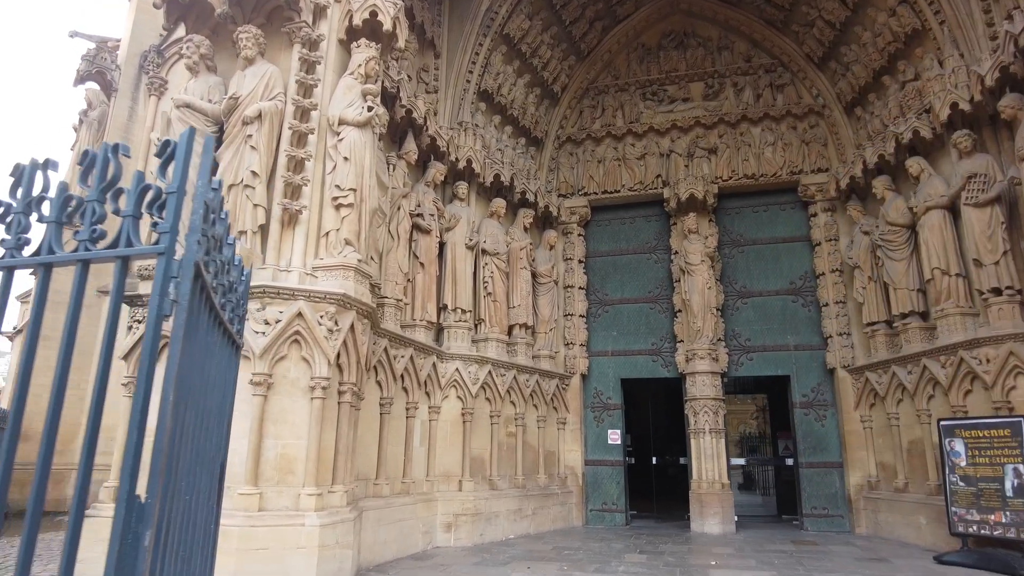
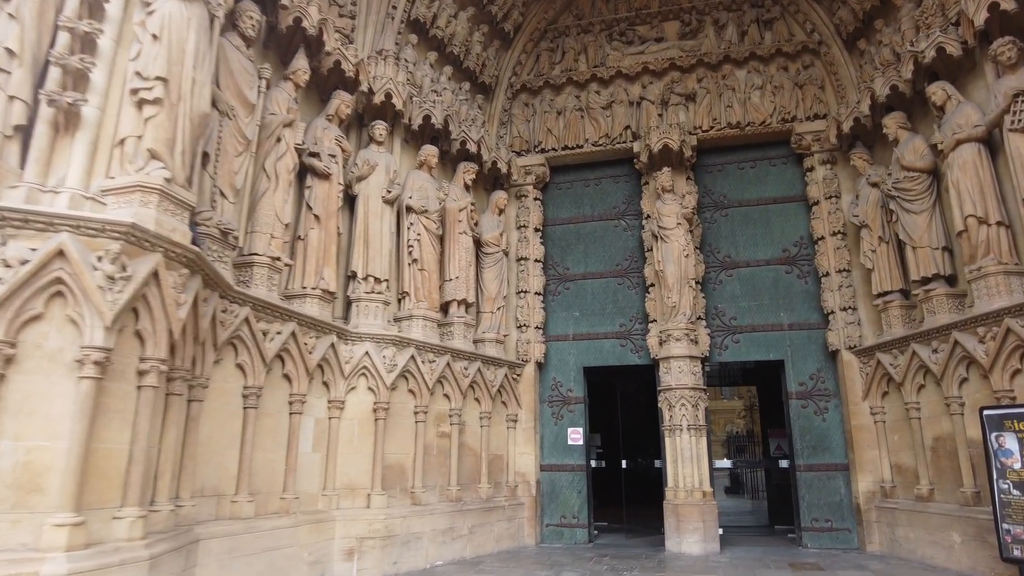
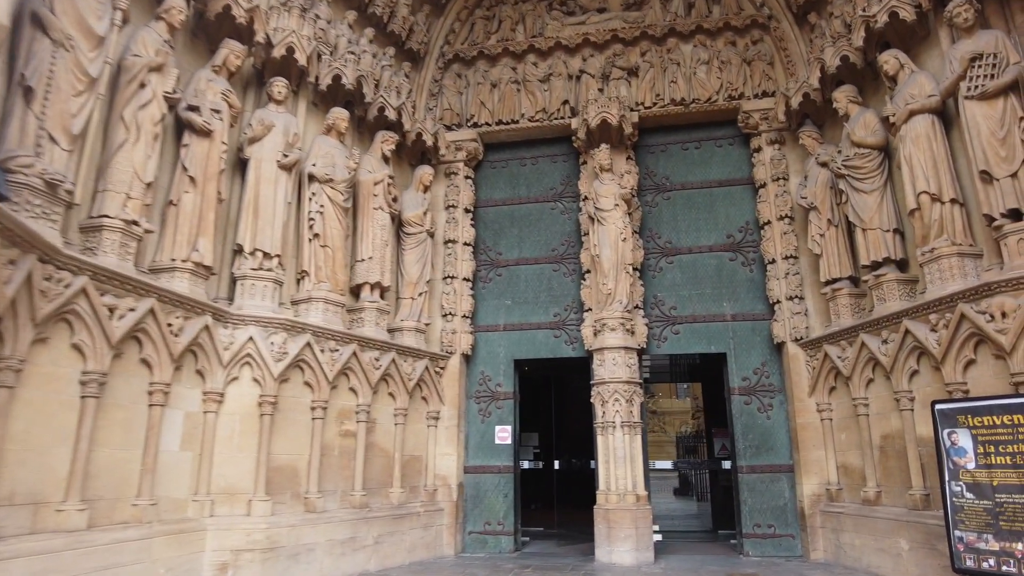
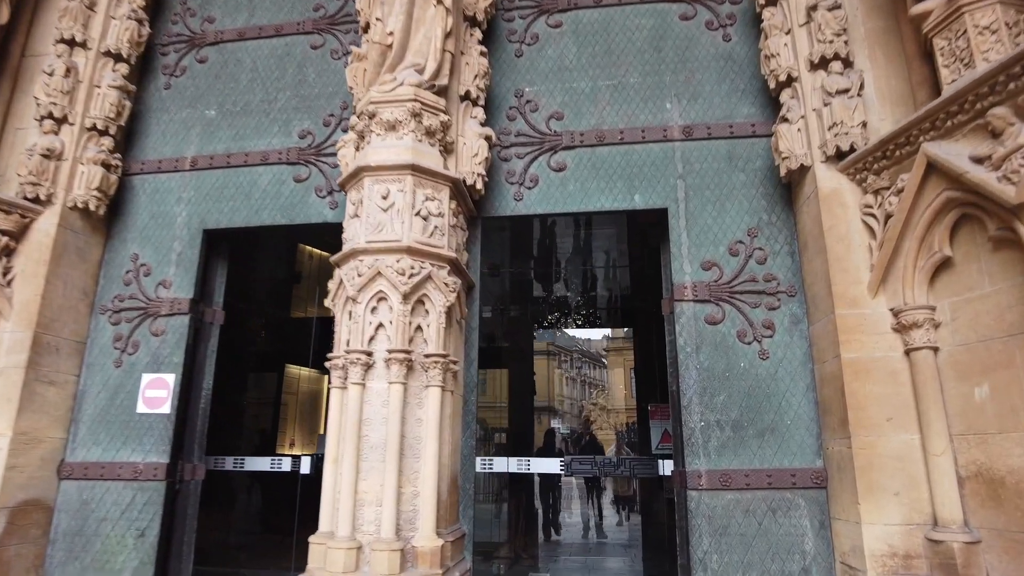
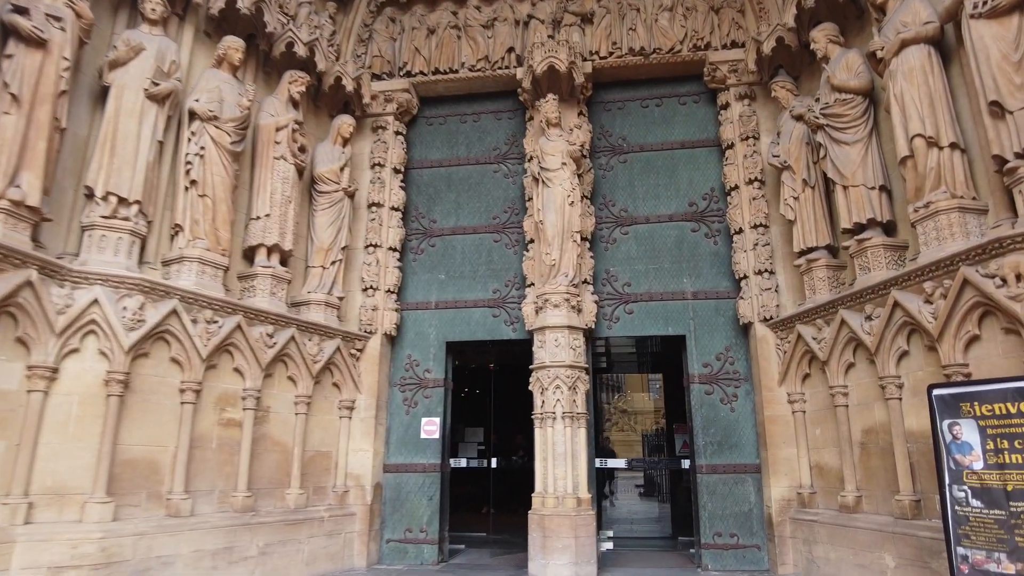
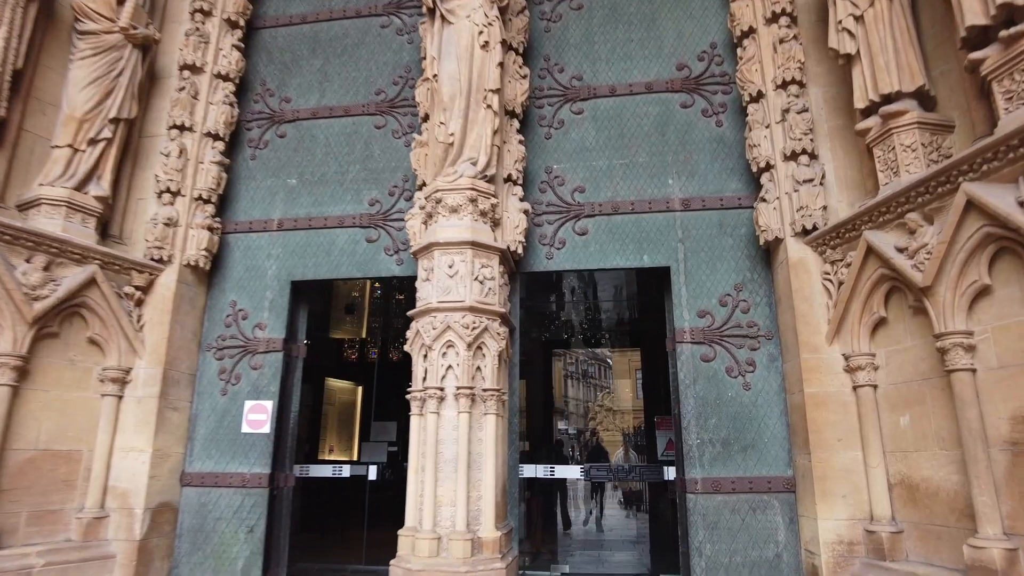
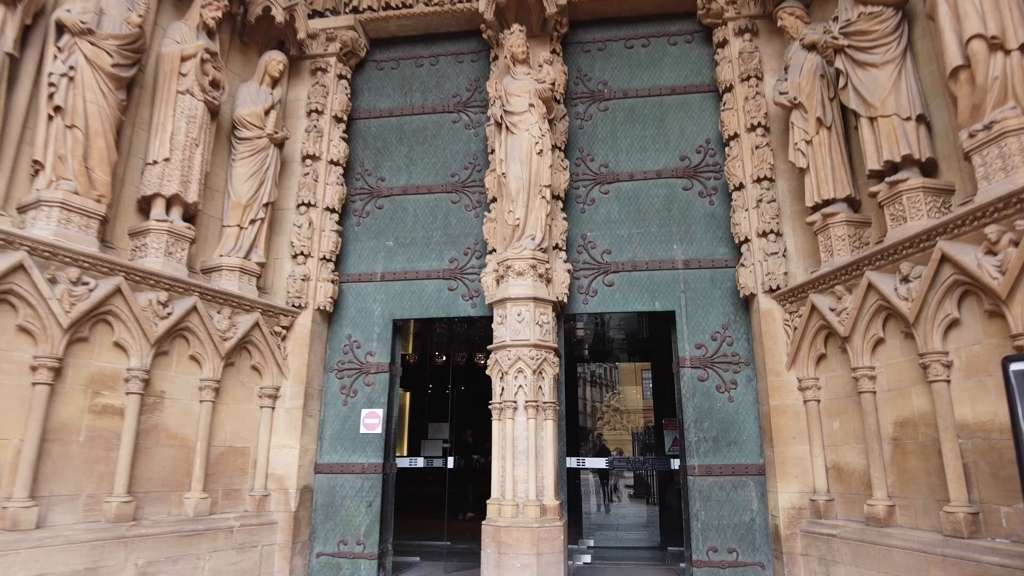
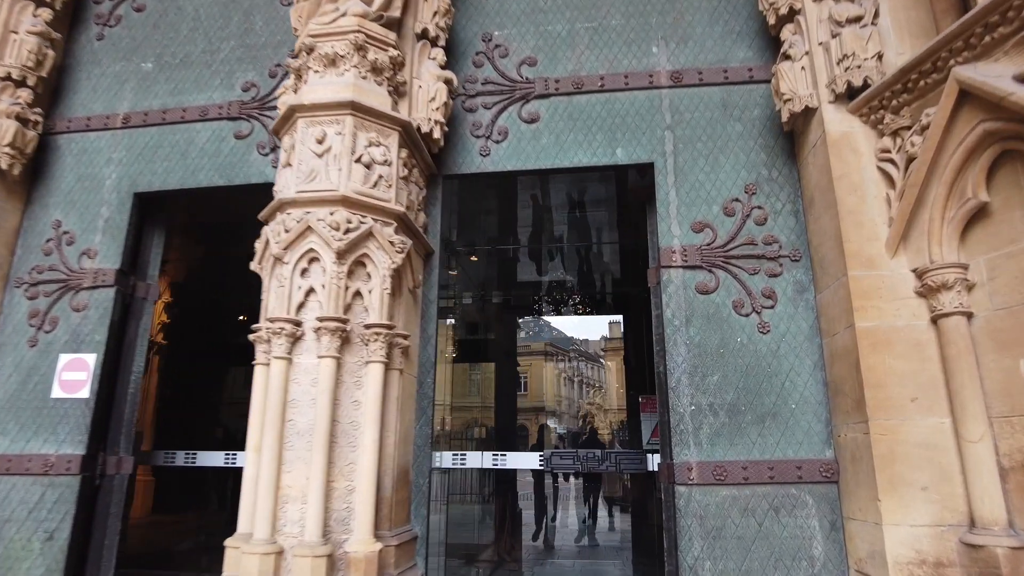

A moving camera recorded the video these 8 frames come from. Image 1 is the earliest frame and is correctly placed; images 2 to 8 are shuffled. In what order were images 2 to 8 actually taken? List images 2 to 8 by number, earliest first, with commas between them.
2, 3, 5, 7, 6, 4, 8
